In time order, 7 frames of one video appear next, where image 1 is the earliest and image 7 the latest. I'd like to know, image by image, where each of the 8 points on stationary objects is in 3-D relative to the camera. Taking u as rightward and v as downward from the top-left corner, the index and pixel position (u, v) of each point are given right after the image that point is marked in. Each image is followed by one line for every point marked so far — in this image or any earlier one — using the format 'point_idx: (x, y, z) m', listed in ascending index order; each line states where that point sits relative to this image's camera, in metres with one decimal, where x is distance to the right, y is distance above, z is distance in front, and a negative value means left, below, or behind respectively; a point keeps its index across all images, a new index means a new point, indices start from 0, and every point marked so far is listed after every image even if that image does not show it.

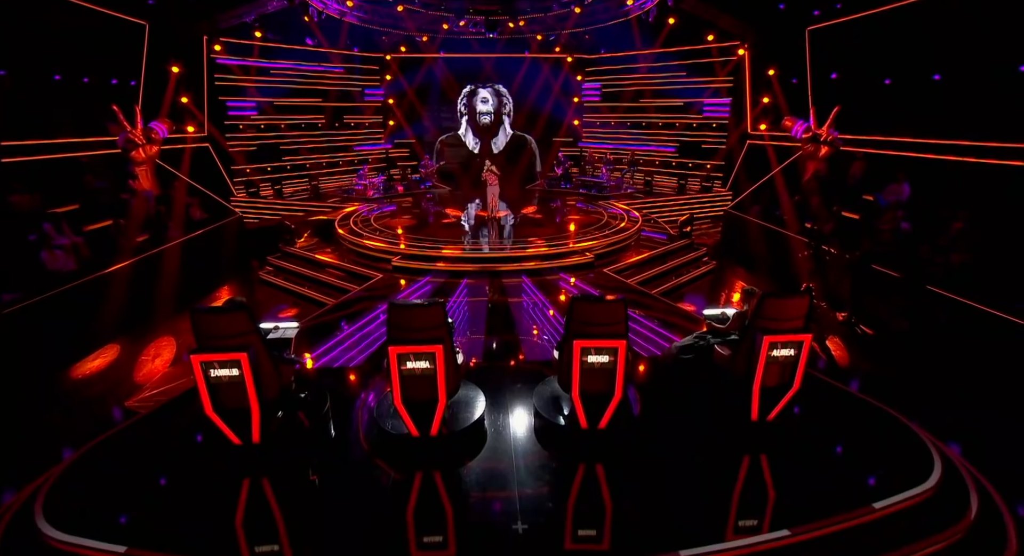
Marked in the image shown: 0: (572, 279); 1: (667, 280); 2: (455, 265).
0: (+0.9, 0.0, +7.3) m
1: (+2.5, 0.0, +7.5) m
2: (-0.9, +0.2, +7.3) m
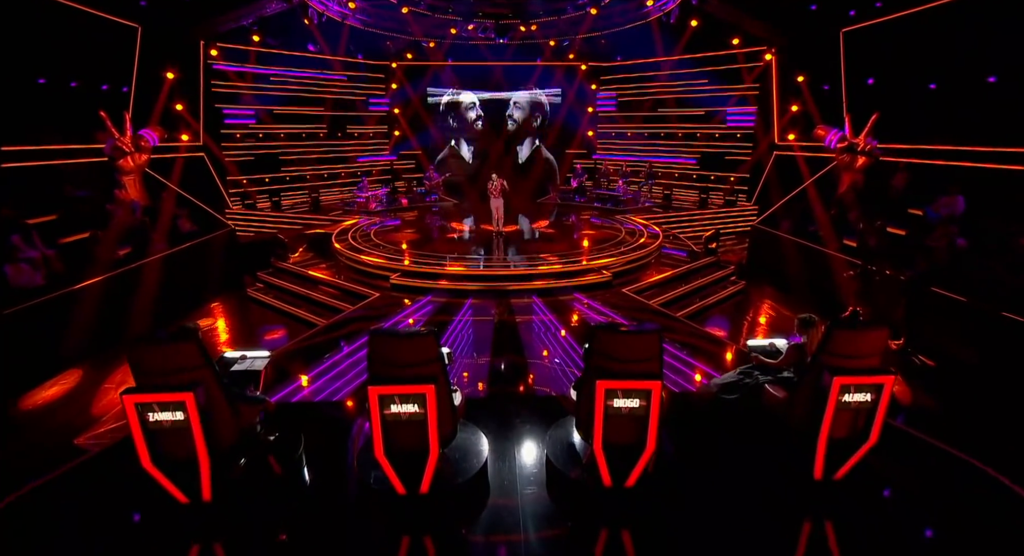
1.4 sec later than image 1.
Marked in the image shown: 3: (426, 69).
0: (+1.1, -0.3, +6.6) m
1: (+2.6, -0.3, +6.8) m
2: (-0.8, -0.1, +6.7) m
3: (-2.2, +5.3, +11.5) m
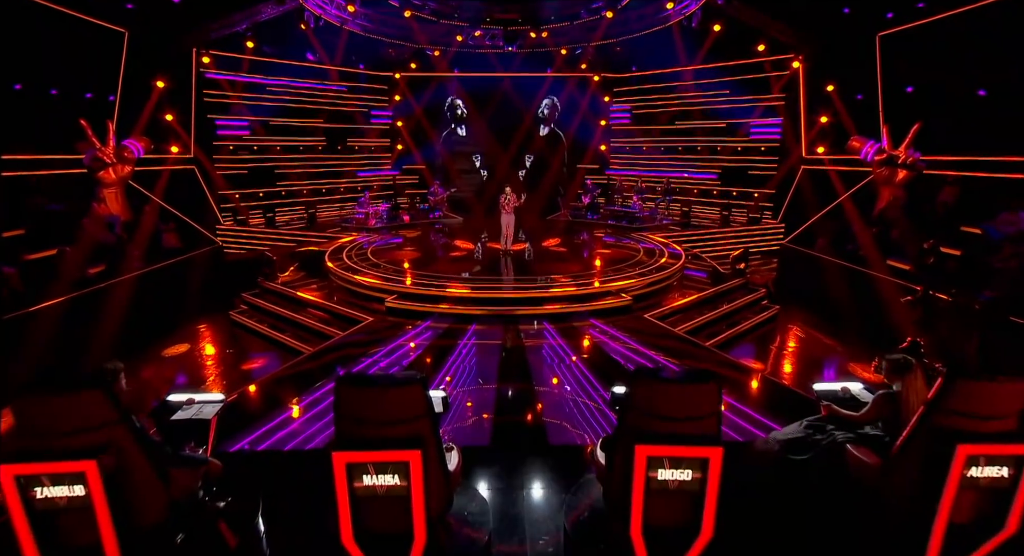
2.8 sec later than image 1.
0: (+1.2, -0.6, +5.9) m
1: (+2.7, -0.6, +6.1) m
2: (-0.7, -0.4, +6.0) m
3: (-2.0, +4.8, +11.1) m
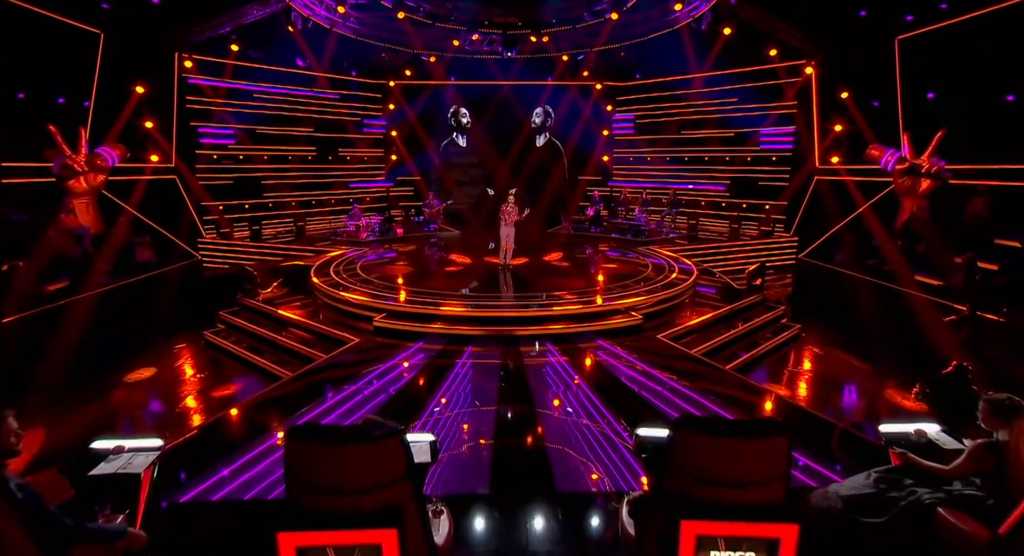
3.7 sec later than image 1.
0: (+1.2, -0.8, +5.4) m
1: (+2.7, -0.9, +5.6) m
2: (-0.7, -0.6, +5.5) m
3: (-2.1, +4.4, +10.8) m
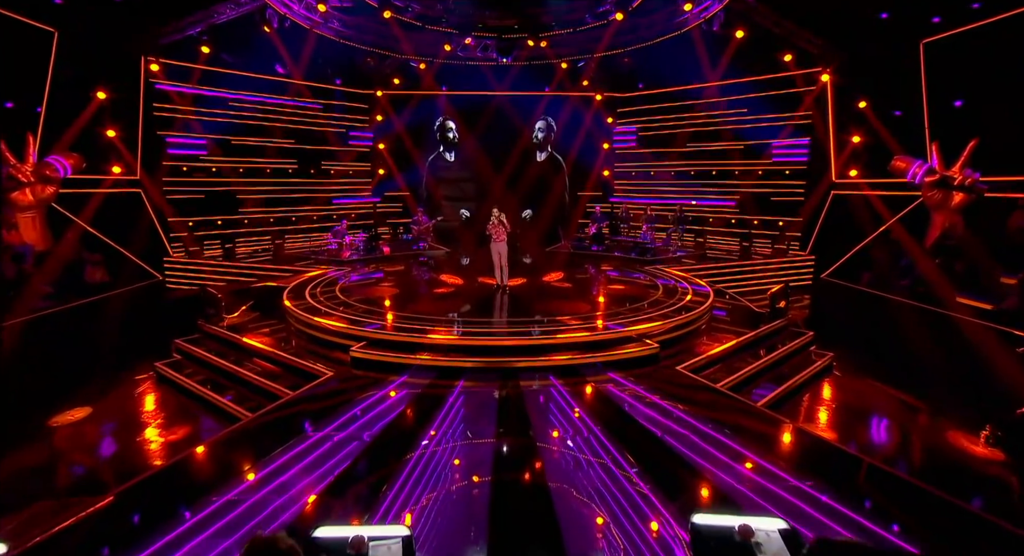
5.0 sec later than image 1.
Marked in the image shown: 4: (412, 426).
0: (+1.2, -1.0, +4.7) m
1: (+2.7, -1.1, +4.9) m
2: (-0.7, -0.8, +4.8) m
3: (-2.2, +3.9, +10.2) m
4: (-0.9, -1.3, +3.9) m
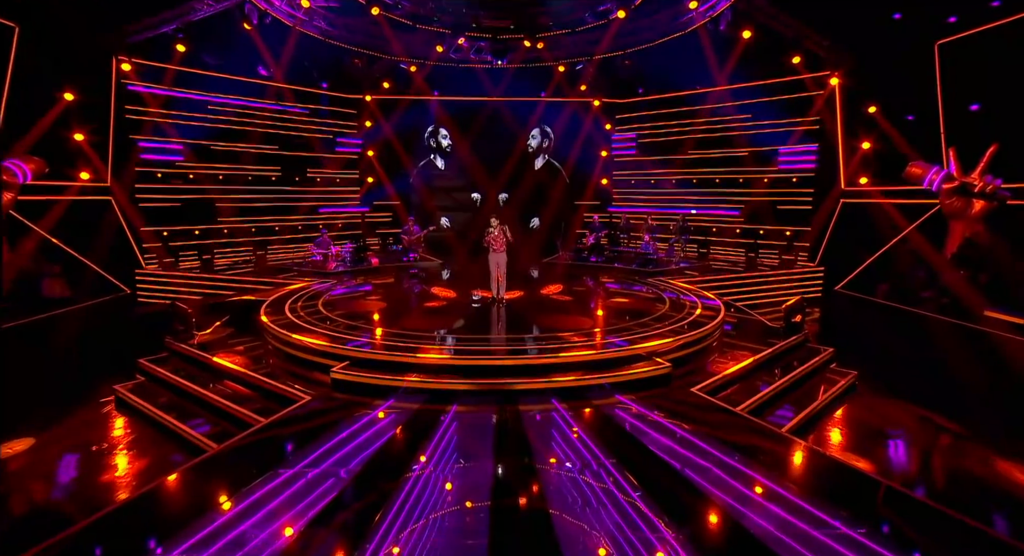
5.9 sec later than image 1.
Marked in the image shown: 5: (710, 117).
0: (+1.1, -1.2, +4.3) m
1: (+2.7, -1.2, +4.5) m
2: (-0.7, -0.9, +4.3) m
3: (-2.3, +3.7, +9.9) m
4: (-0.9, -1.4, +3.4) m
5: (+4.0, +3.3, +9.4) m
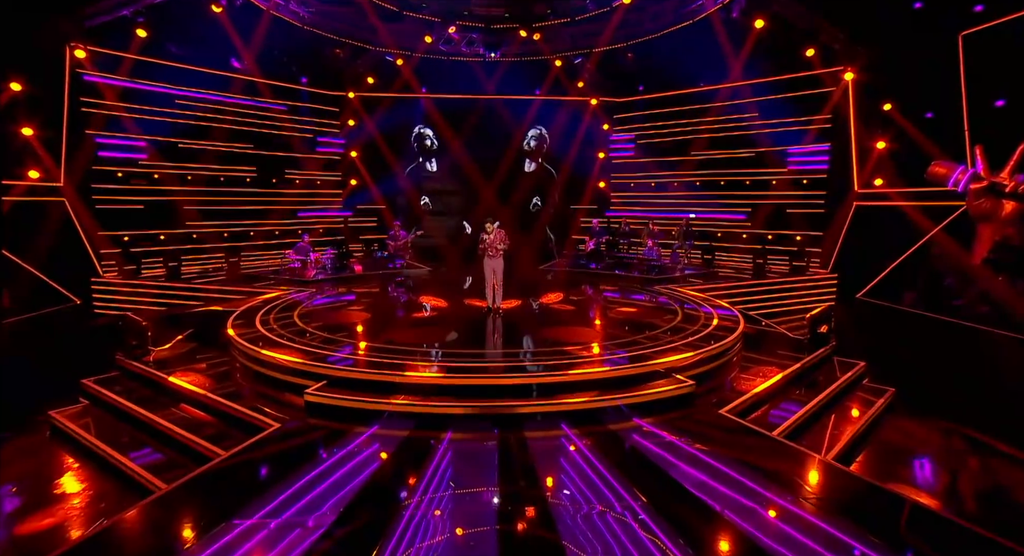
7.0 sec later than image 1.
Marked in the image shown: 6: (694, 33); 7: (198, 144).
0: (+1.1, -1.2, +3.7) m
1: (+2.7, -1.3, +4.0) m
2: (-0.7, -1.0, +3.7) m
3: (-2.4, +3.5, +9.3) m
4: (-0.8, -1.4, +2.8) m
5: (+3.8, +3.1, +9.0) m
6: (+2.9, +3.8, +7.3) m
7: (-5.2, +2.3, +8.0) m
